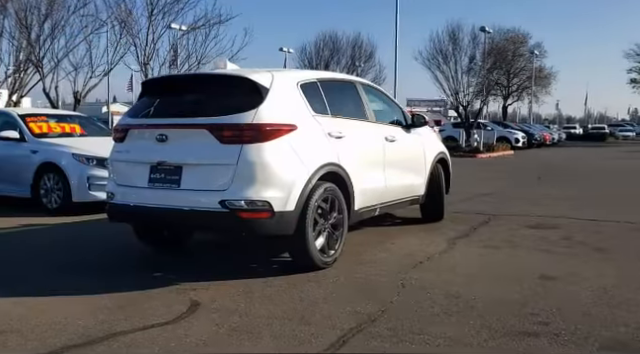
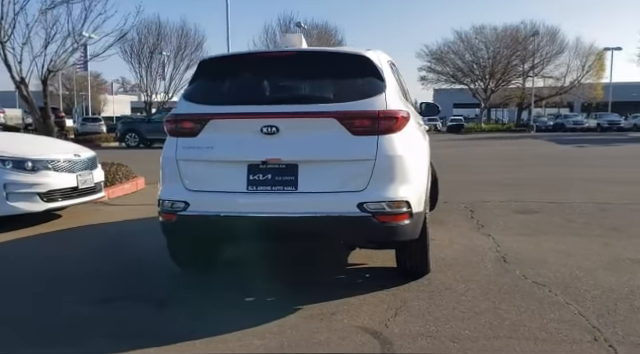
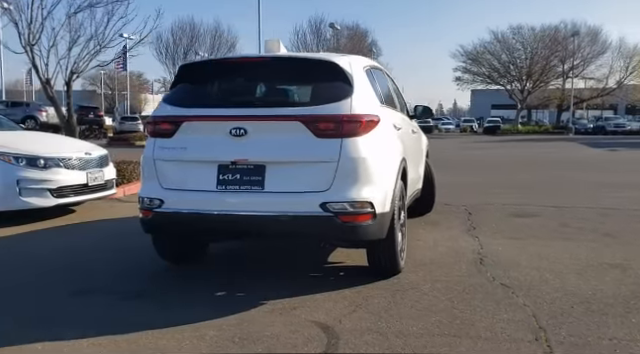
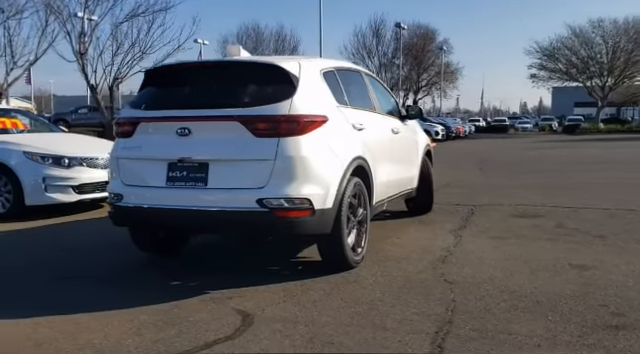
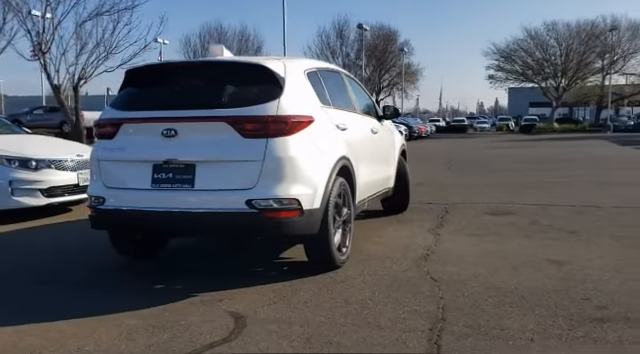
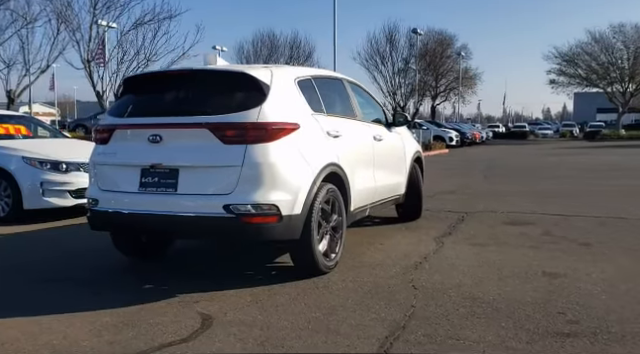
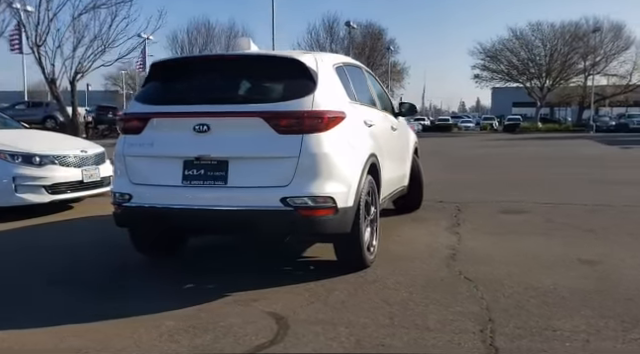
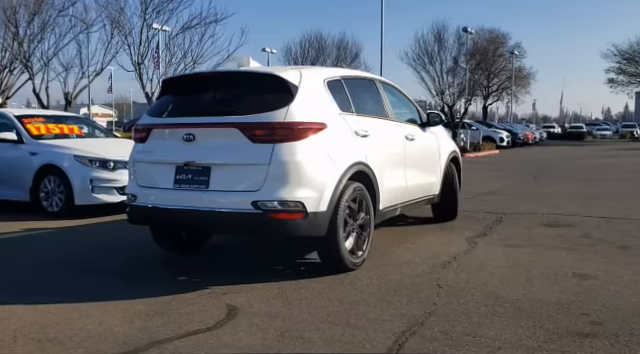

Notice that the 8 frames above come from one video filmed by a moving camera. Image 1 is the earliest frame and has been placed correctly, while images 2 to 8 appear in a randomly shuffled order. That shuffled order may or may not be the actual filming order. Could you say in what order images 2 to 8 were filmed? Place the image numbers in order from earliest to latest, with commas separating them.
8, 6, 4, 5, 7, 3, 2
